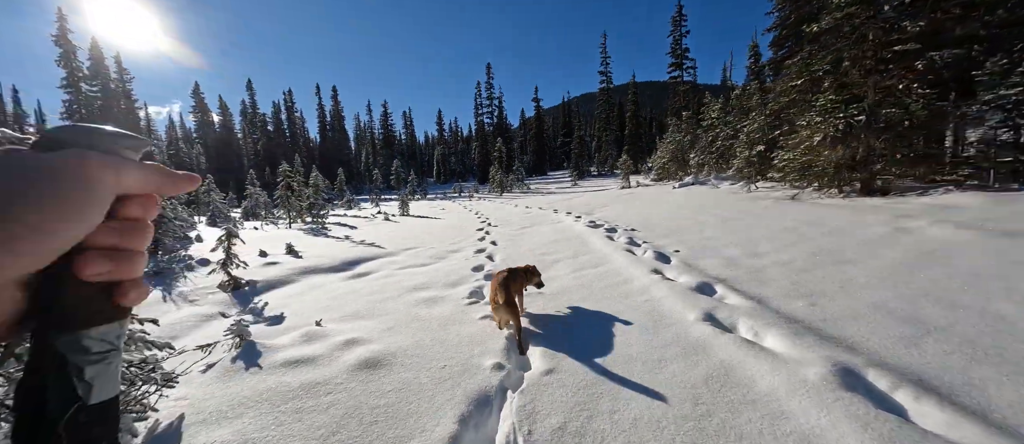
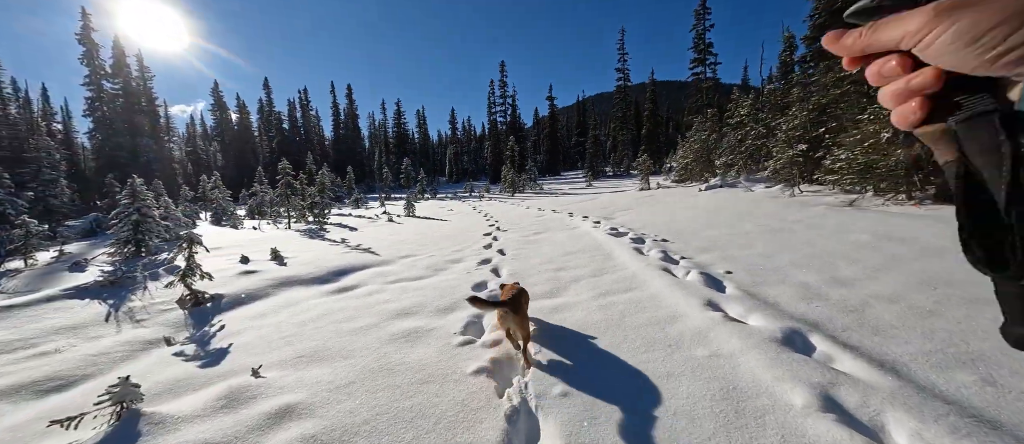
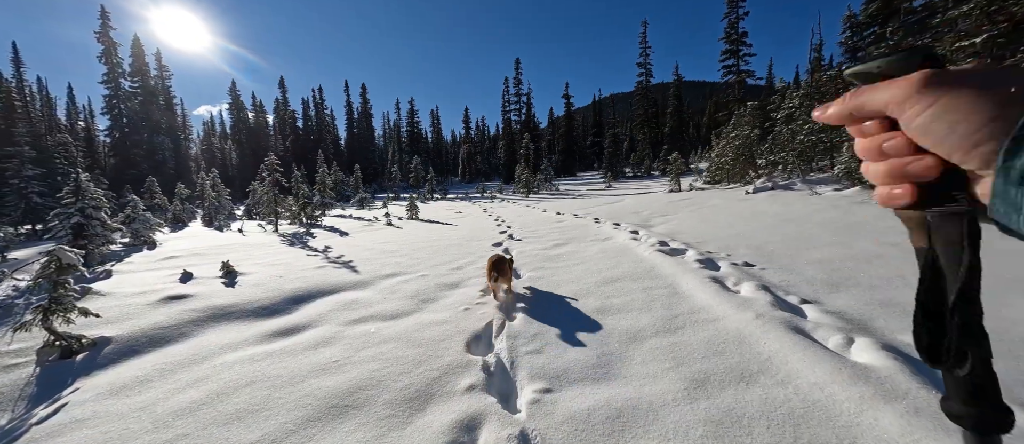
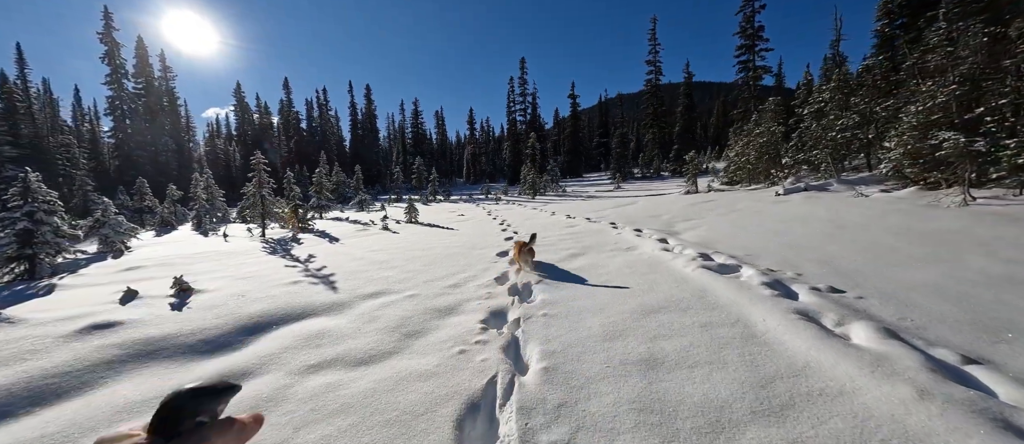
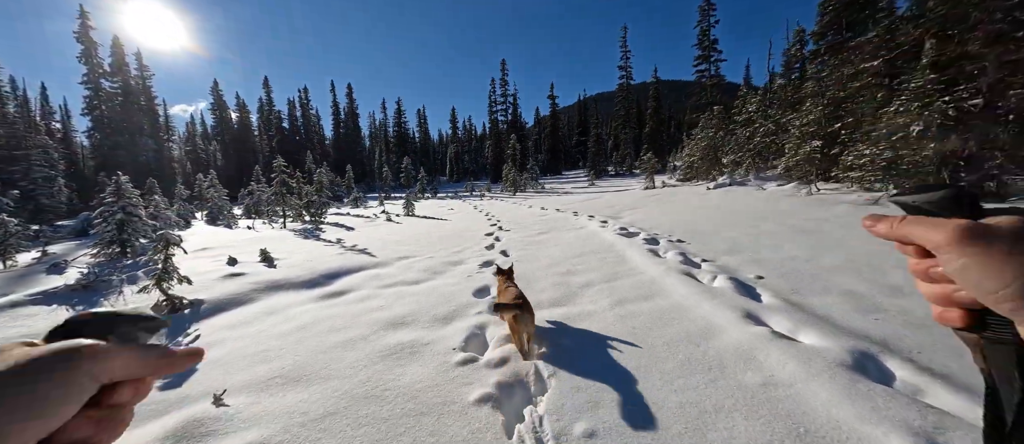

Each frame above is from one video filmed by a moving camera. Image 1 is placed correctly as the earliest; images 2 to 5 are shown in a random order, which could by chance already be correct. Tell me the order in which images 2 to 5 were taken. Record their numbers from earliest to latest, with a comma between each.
2, 5, 3, 4
